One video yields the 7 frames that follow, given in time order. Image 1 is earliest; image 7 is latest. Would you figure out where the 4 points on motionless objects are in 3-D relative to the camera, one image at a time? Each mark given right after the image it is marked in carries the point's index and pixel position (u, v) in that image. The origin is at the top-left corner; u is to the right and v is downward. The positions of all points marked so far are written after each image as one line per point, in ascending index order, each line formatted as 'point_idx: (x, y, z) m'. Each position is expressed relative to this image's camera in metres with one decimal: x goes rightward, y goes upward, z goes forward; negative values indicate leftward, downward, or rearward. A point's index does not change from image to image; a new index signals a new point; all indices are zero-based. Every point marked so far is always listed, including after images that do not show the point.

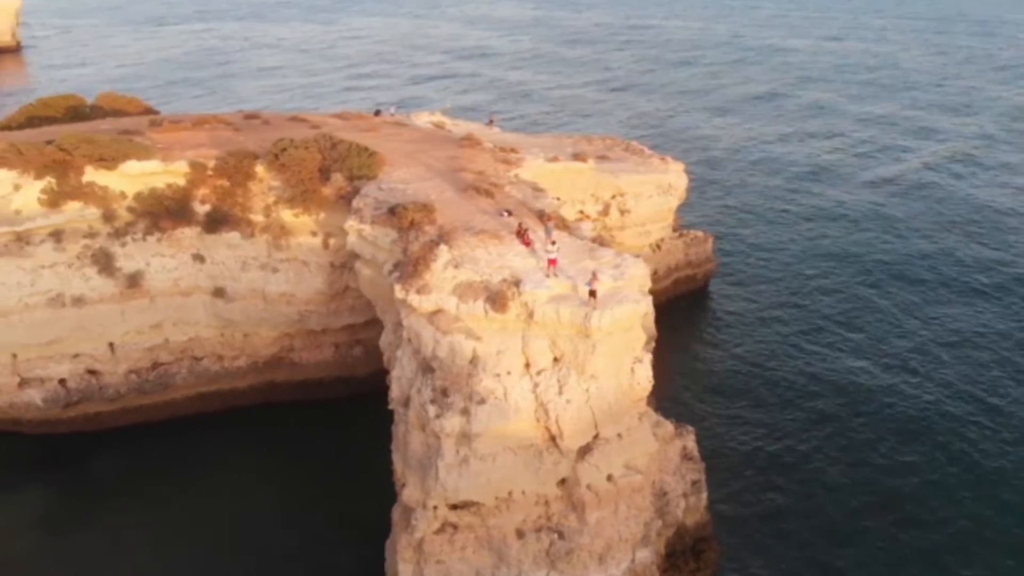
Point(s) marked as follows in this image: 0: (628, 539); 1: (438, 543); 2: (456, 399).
0: (+2.5, -5.3, +19.8) m
1: (-1.5, -5.3, +19.3) m
2: (-1.2, -2.3, +19.0) m
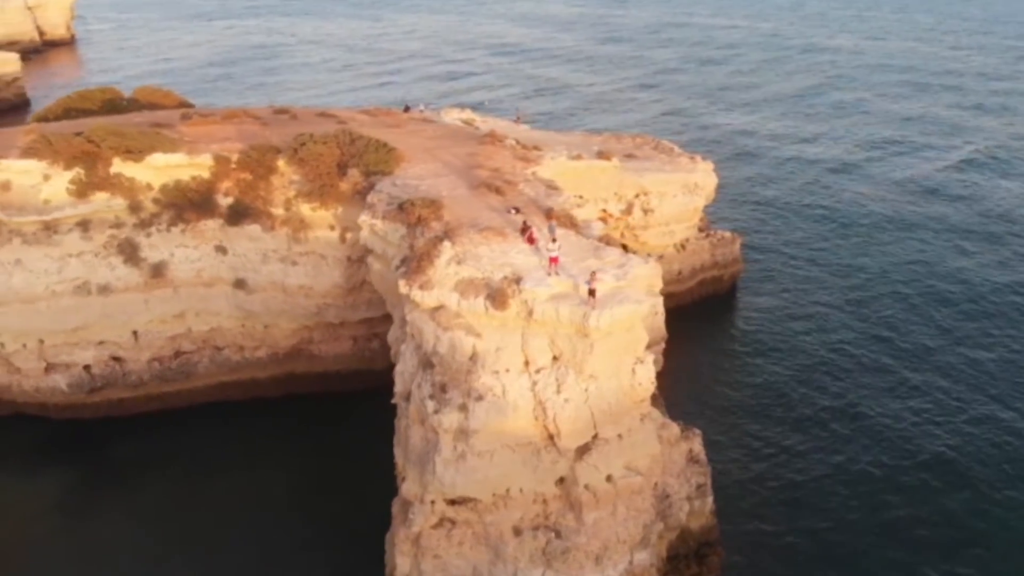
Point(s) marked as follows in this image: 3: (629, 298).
0: (+2.4, -5.3, +19.7) m
1: (-1.6, -5.2, +19.4) m
2: (-1.2, -2.2, +19.1) m
3: (+2.4, -0.2, +18.9) m
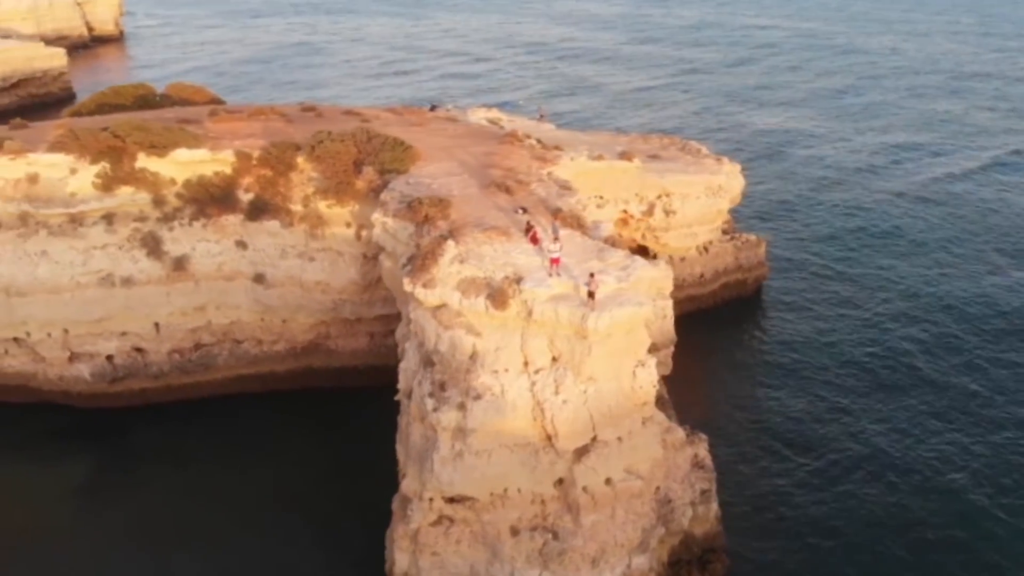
0: (+2.4, -5.4, +19.6) m
1: (-1.6, -5.2, +19.5) m
2: (-1.2, -2.2, +19.1) m
3: (+2.4, -0.3, +18.8) m
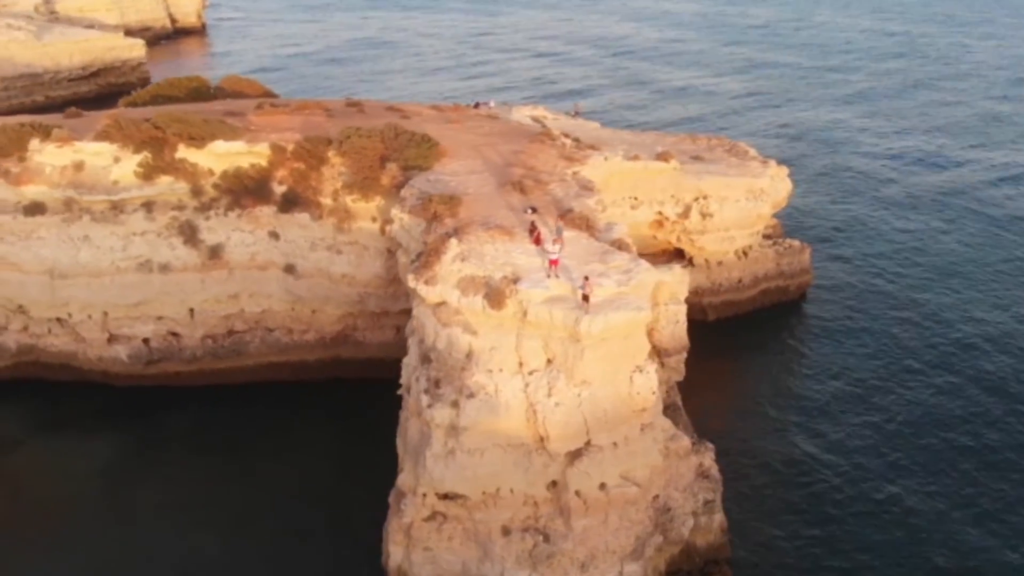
0: (+2.2, -5.5, +19.5) m
1: (-1.8, -5.1, +19.7) m
2: (-1.3, -2.1, +19.2) m
3: (+2.3, -0.4, +18.6) m
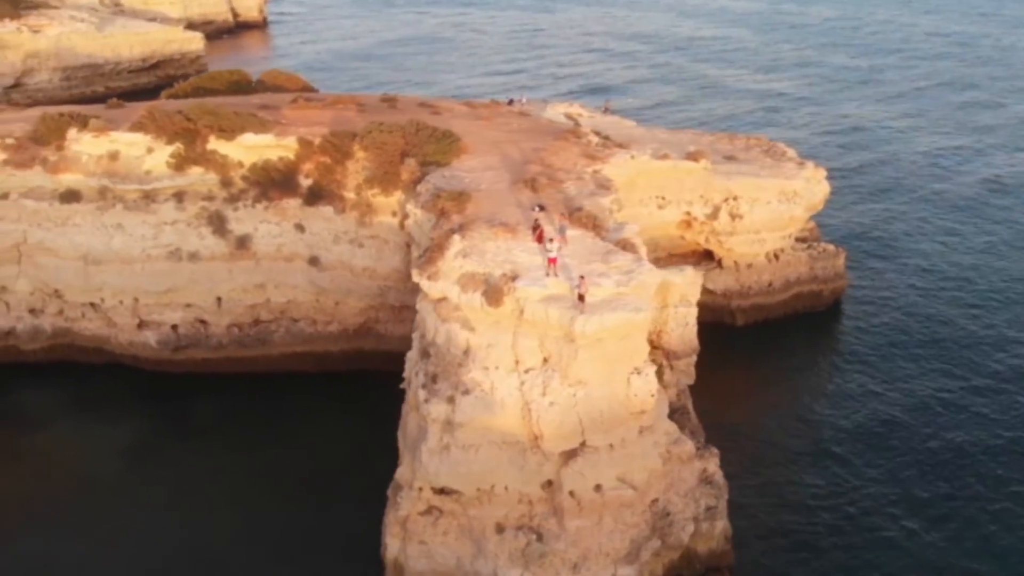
0: (+2.0, -5.5, +19.3) m
1: (-1.9, -5.0, +19.8) m
2: (-1.4, -2.1, +19.3) m
3: (+2.2, -0.4, +18.4) m
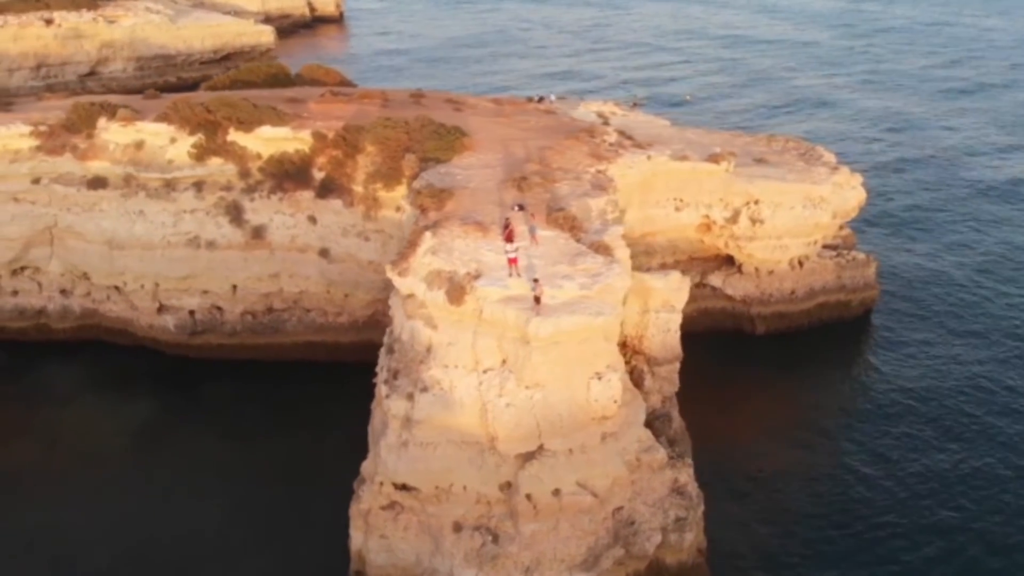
0: (+1.1, -5.5, +19.0) m
1: (-2.8, -4.9, +19.9) m
2: (-2.2, -2.0, +19.4) m
3: (+1.4, -0.4, +18.1) m
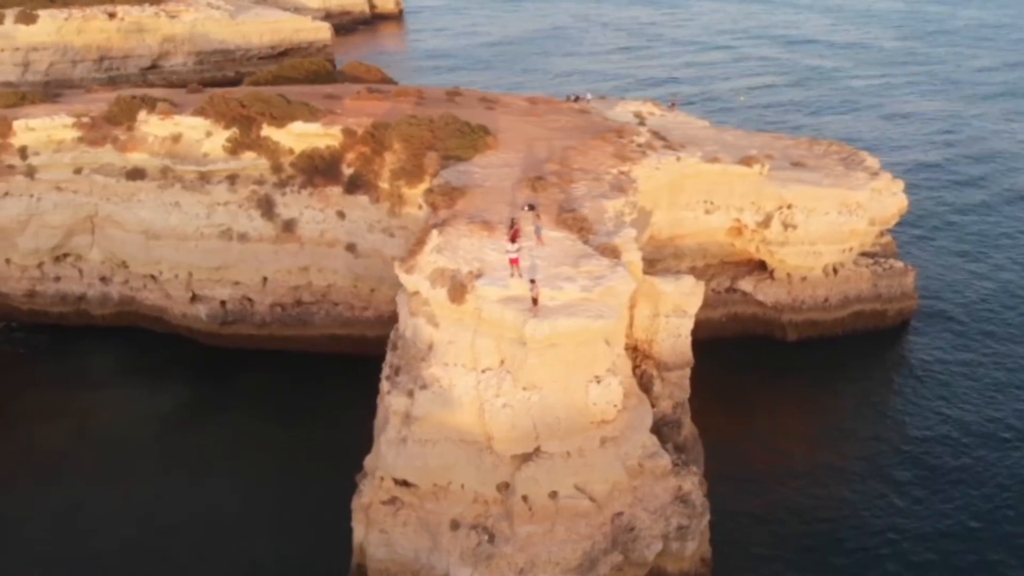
0: (+1.0, -5.6, +18.9) m
1: (-2.8, -4.9, +20.0) m
2: (-2.2, -1.9, +19.5) m
3: (+1.3, -0.5, +17.9) m
